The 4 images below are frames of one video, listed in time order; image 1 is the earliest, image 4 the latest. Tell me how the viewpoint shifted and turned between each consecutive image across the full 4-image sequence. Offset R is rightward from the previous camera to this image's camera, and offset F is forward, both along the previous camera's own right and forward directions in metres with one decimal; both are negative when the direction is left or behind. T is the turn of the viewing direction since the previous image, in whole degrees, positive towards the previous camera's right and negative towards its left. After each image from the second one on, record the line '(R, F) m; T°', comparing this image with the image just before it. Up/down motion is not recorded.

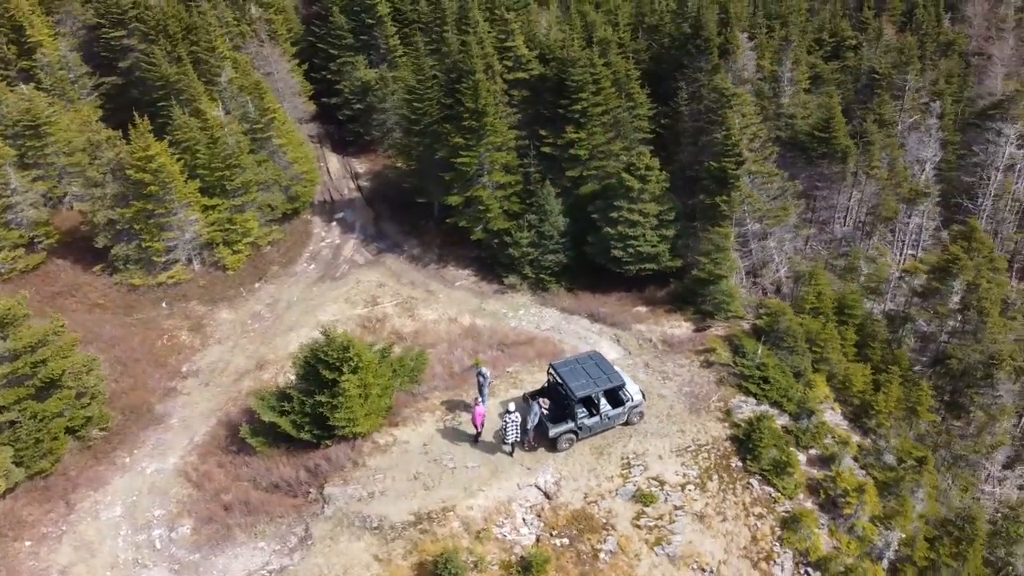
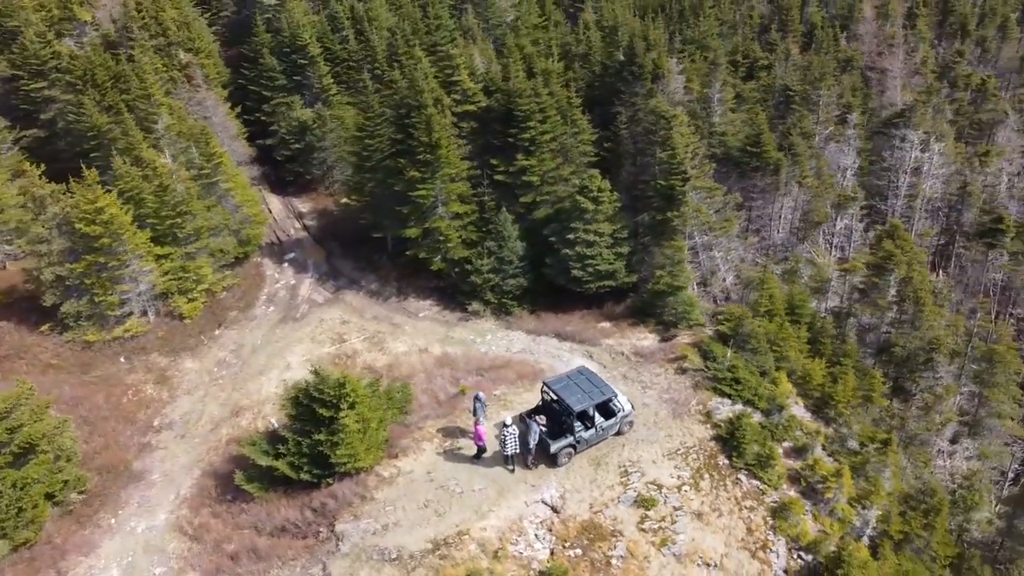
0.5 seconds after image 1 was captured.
(-2.7, -0.7) m; +7°
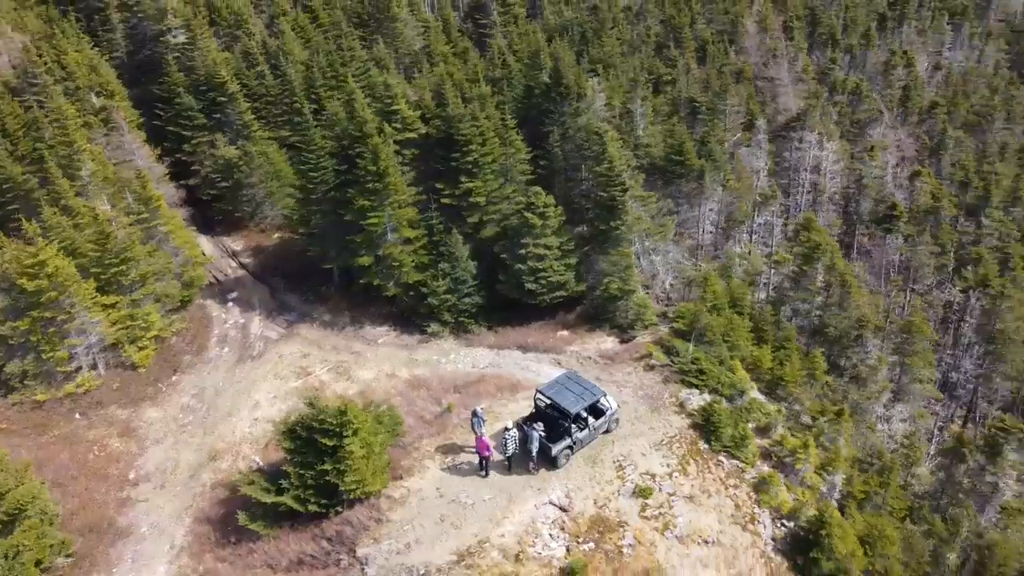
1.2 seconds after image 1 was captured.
(-3.5, -1.0) m; +8°
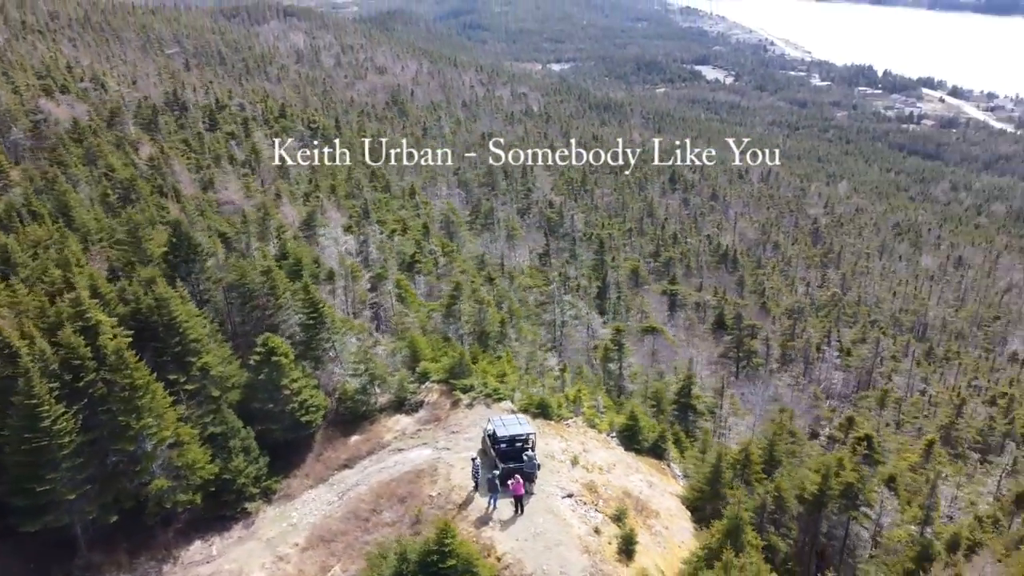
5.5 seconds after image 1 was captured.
(-24.4, +5.2) m; +54°
